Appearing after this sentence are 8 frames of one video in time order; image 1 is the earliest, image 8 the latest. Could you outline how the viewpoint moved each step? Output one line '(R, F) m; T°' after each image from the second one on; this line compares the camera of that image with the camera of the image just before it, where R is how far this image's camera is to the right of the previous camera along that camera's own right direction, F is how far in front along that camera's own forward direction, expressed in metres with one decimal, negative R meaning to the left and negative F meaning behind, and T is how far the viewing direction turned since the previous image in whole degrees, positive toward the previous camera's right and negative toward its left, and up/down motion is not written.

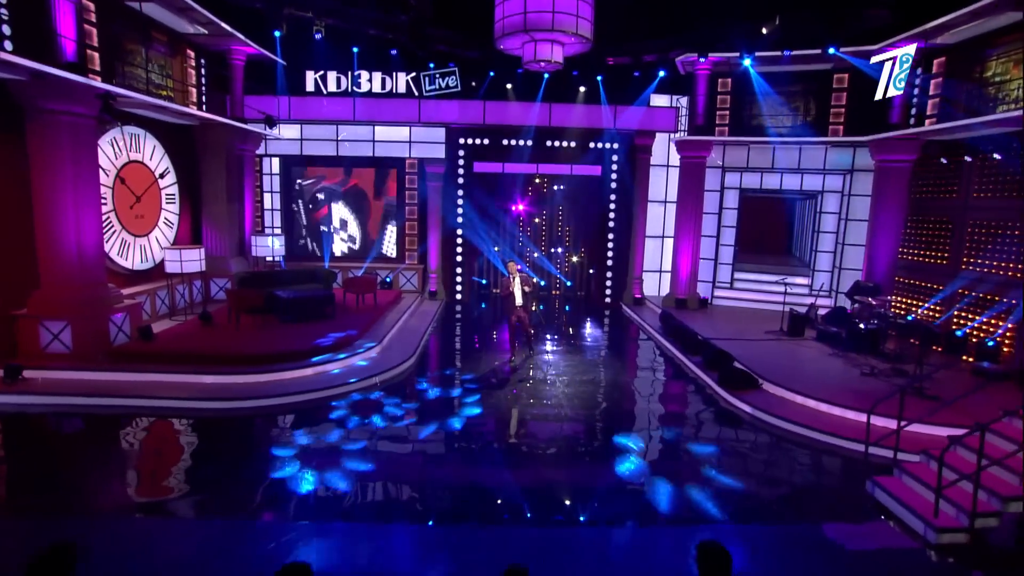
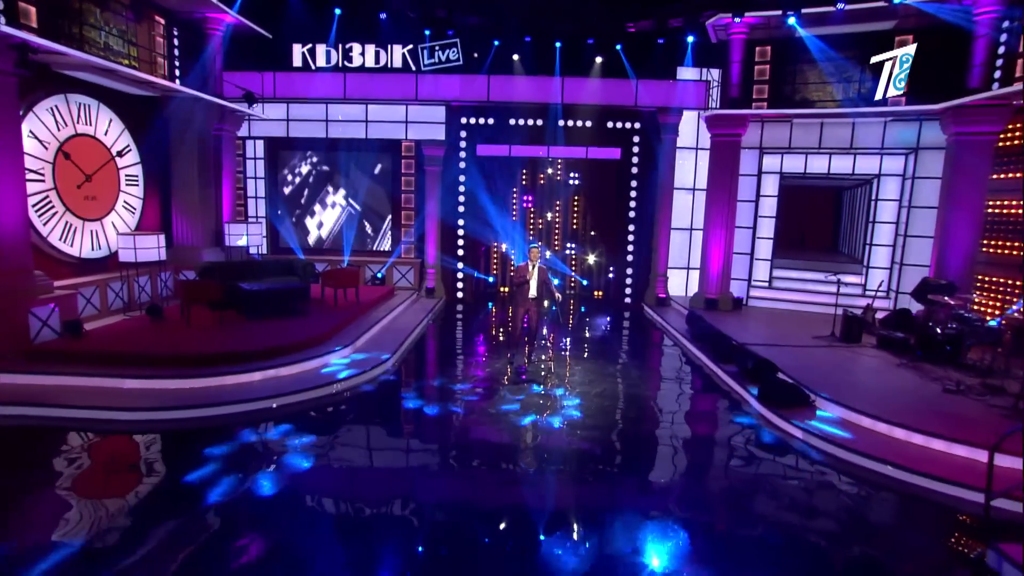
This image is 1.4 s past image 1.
(+0.4, +1.7) m; -3°
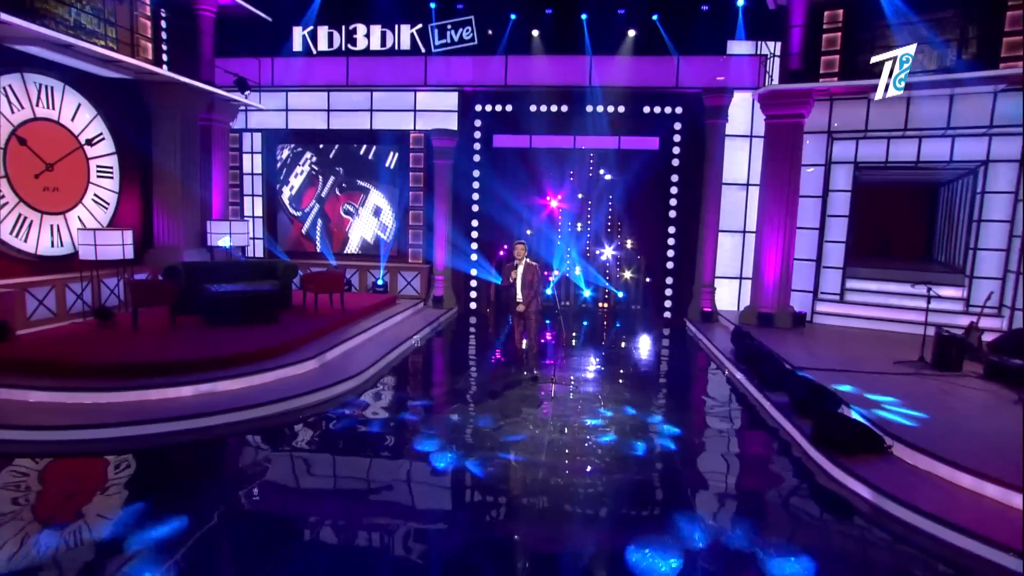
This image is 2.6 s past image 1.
(+0.9, +1.7) m; -6°
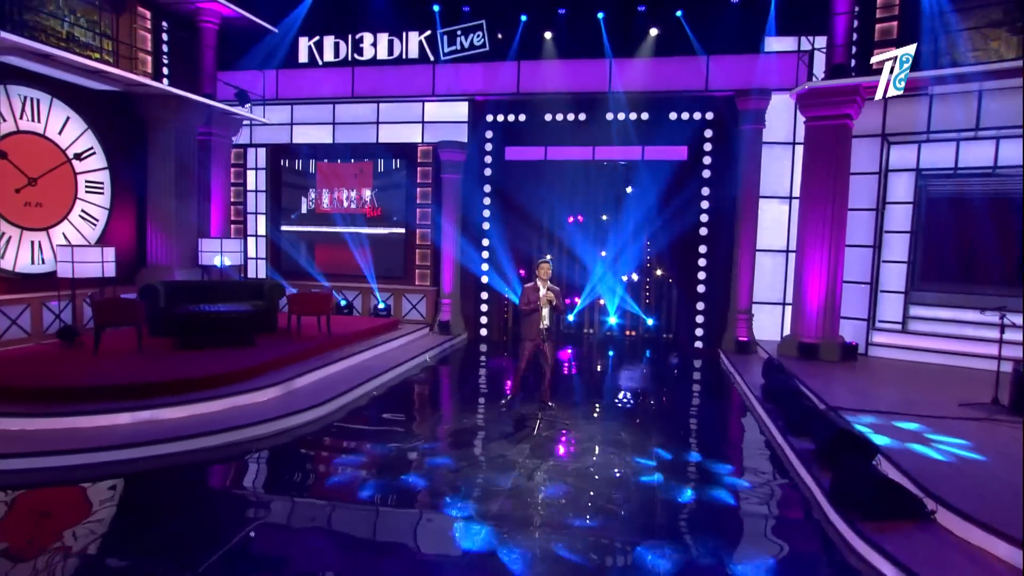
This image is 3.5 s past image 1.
(+0.8, +1.0) m; -6°
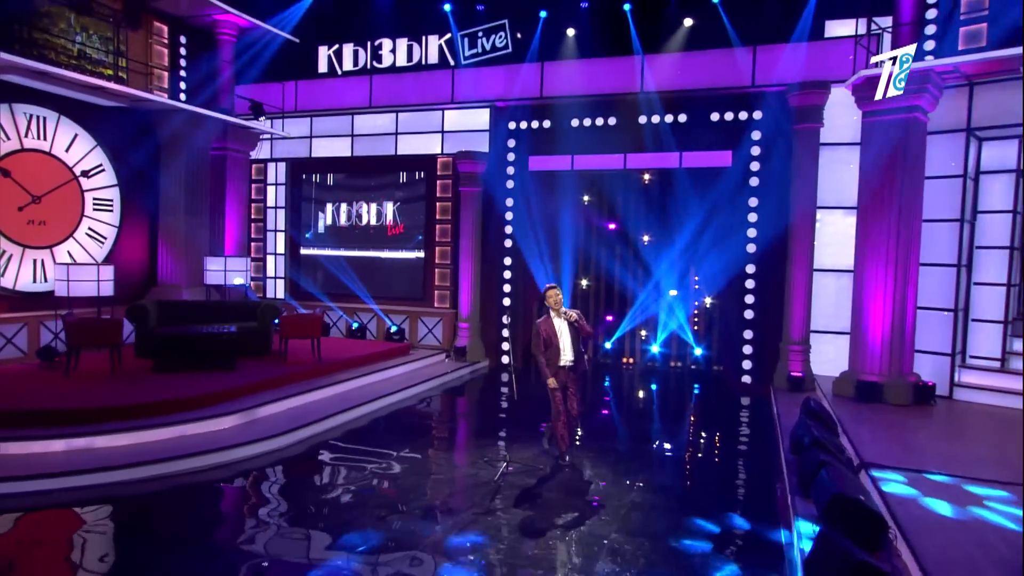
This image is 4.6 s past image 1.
(+1.0, +1.1) m; -8°
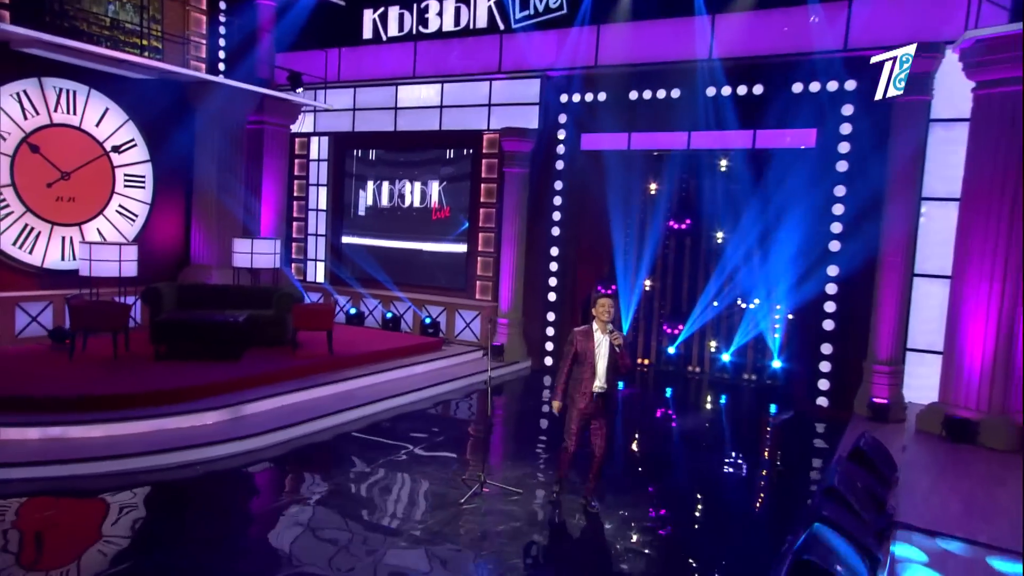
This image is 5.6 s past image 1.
(+0.7, +1.0) m; -8°
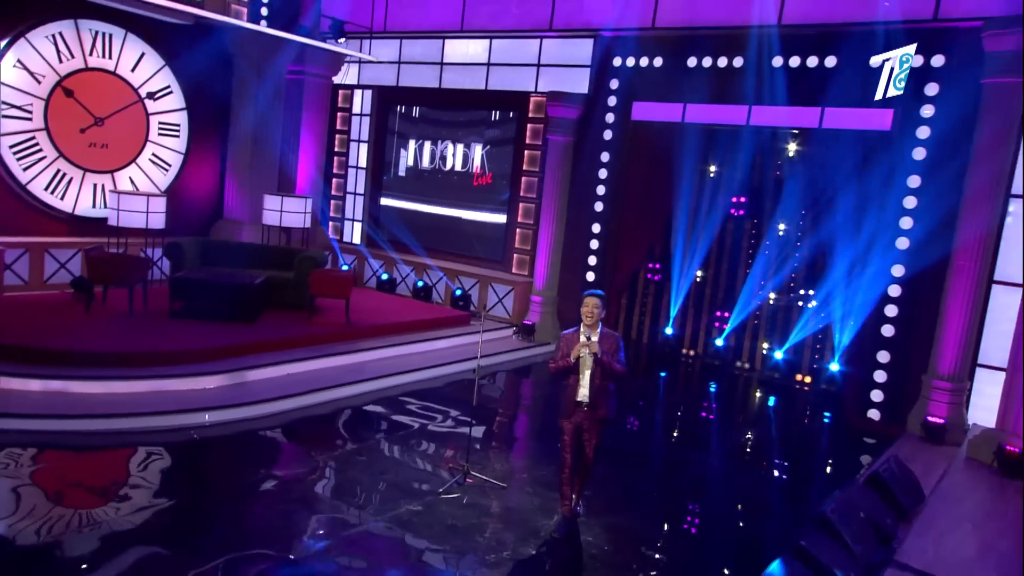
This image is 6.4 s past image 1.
(+0.4, +0.6) m; -5°
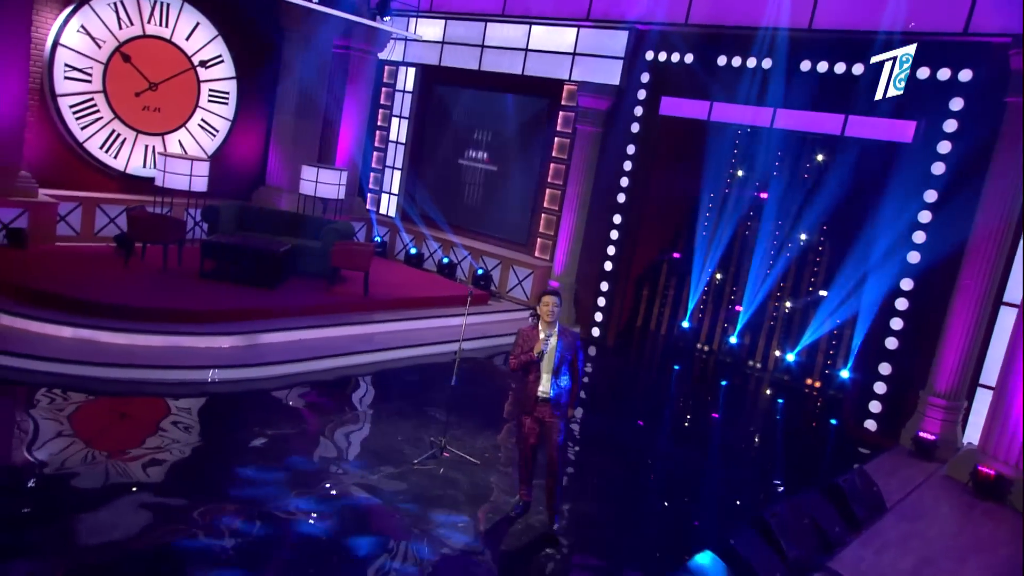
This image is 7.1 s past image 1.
(+0.4, -0.2) m; -4°
